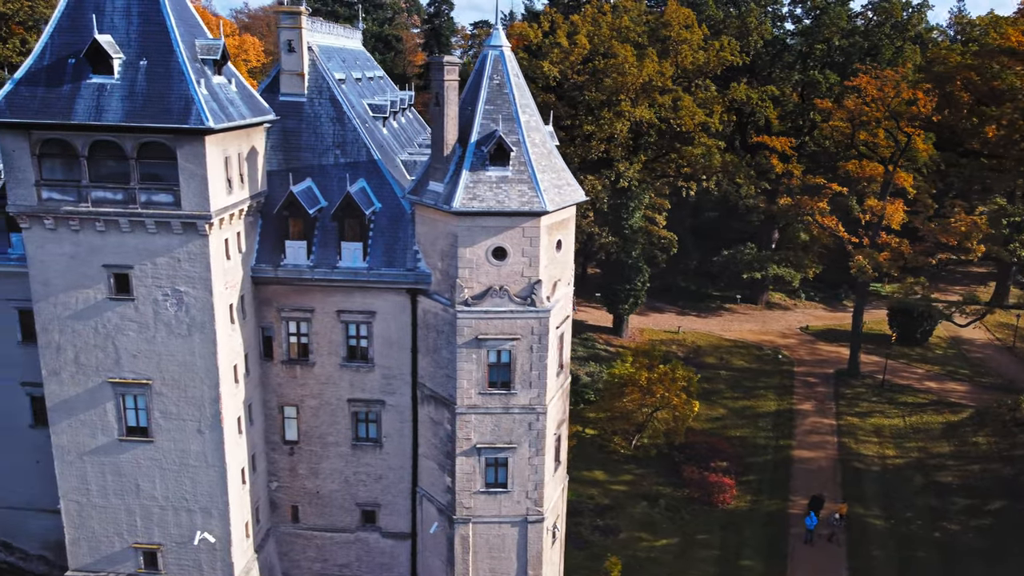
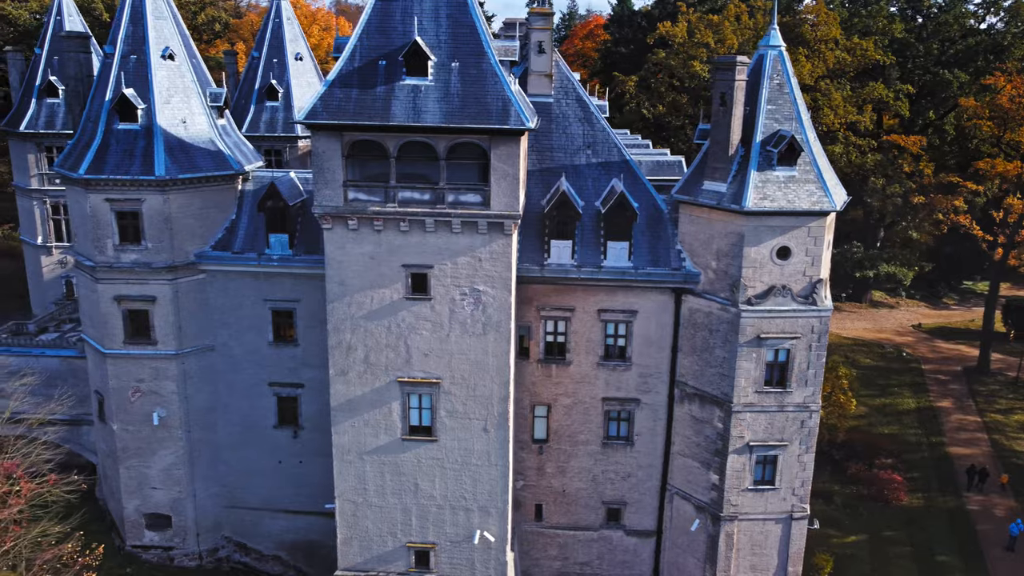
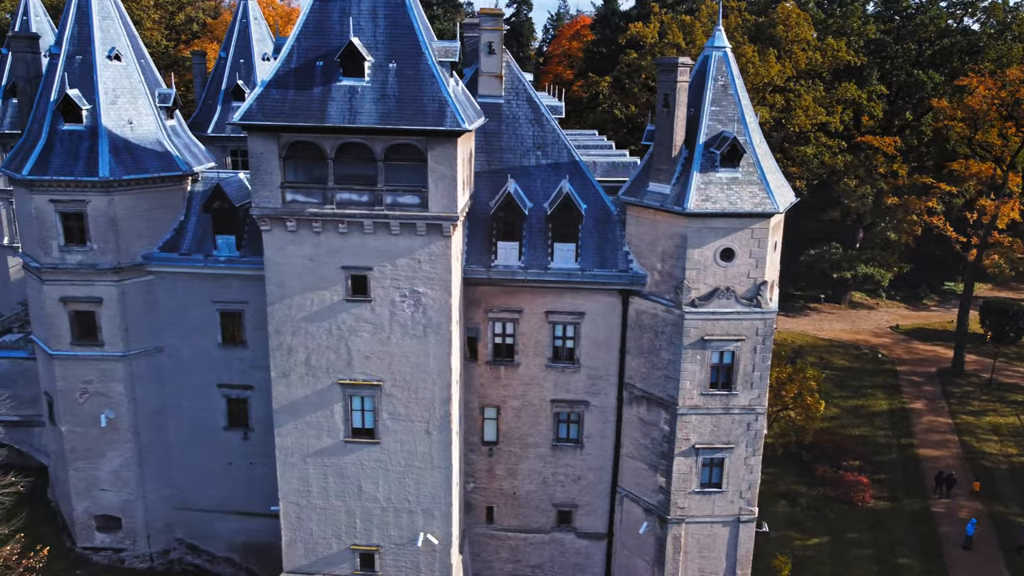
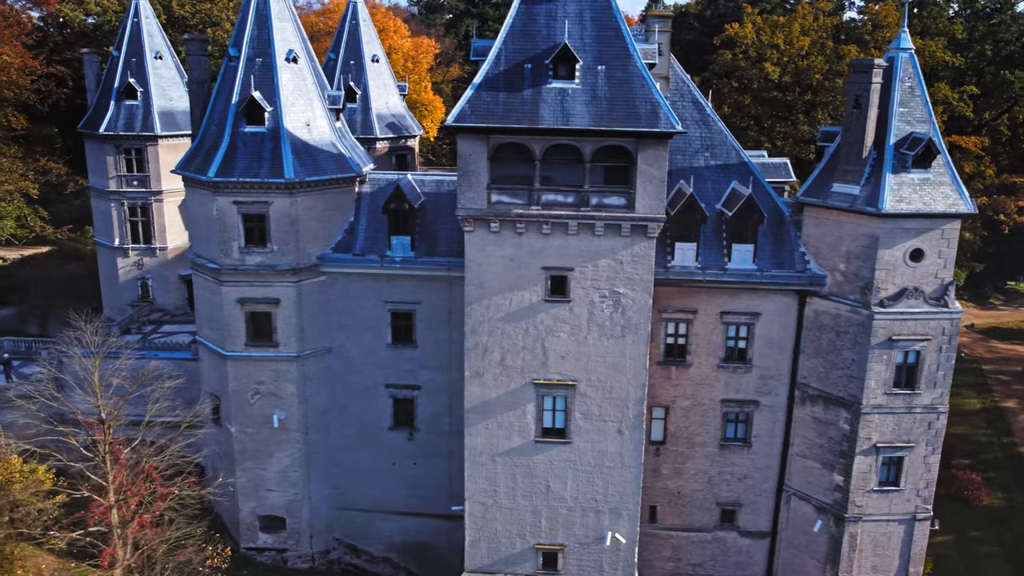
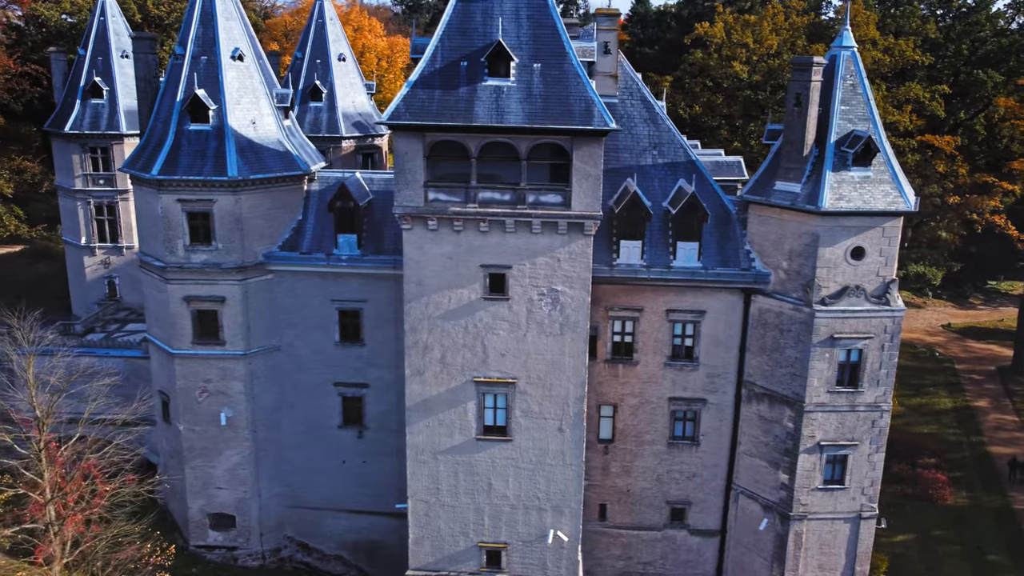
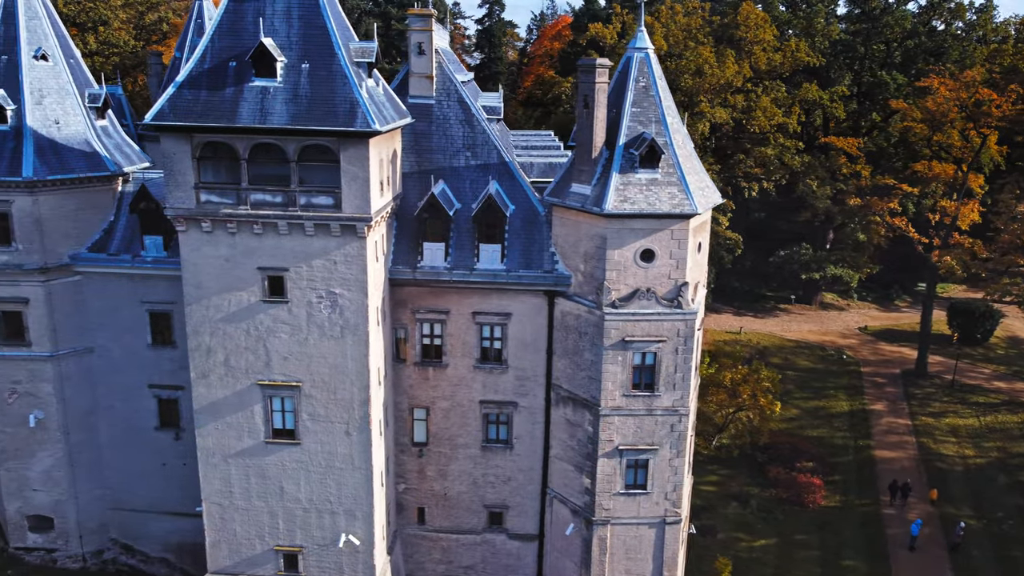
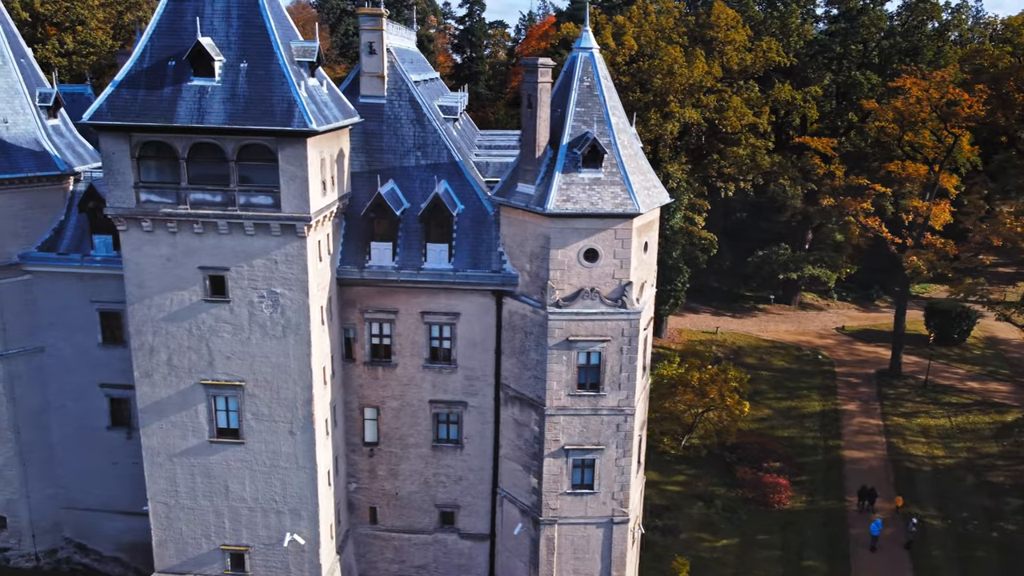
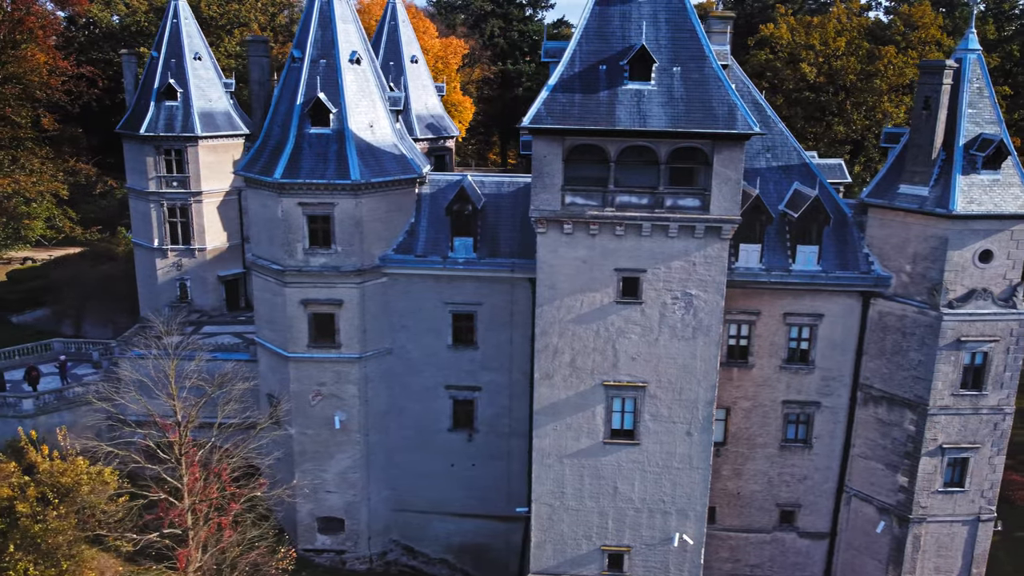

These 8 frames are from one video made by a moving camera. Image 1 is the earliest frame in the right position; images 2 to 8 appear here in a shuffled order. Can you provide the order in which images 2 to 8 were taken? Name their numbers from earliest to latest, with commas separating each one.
7, 6, 3, 2, 5, 4, 8
